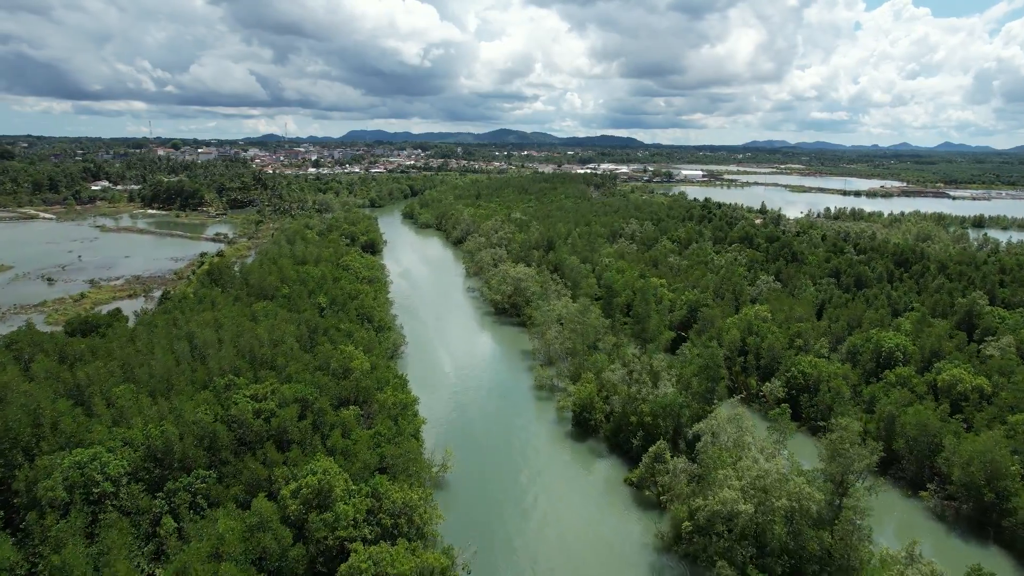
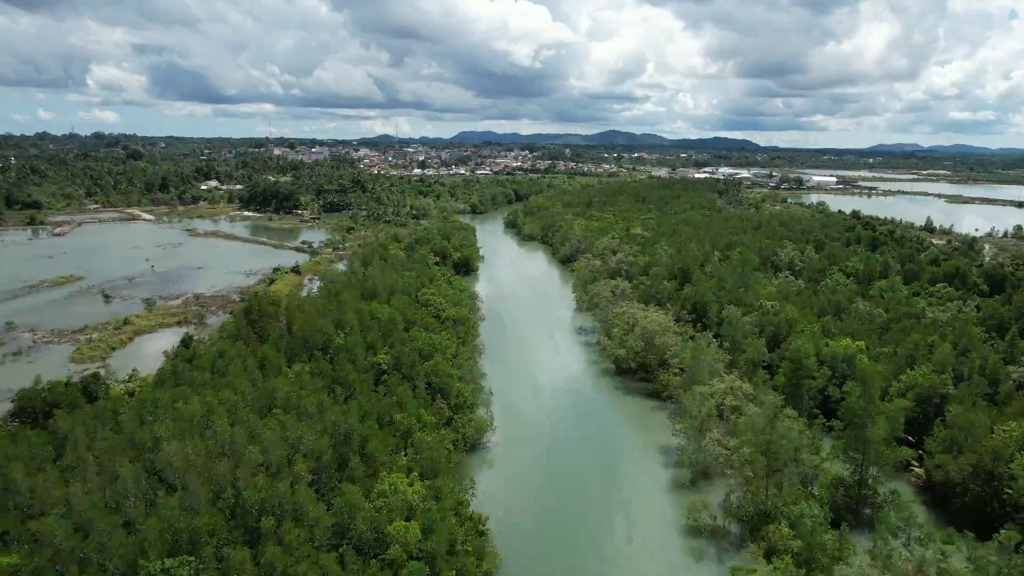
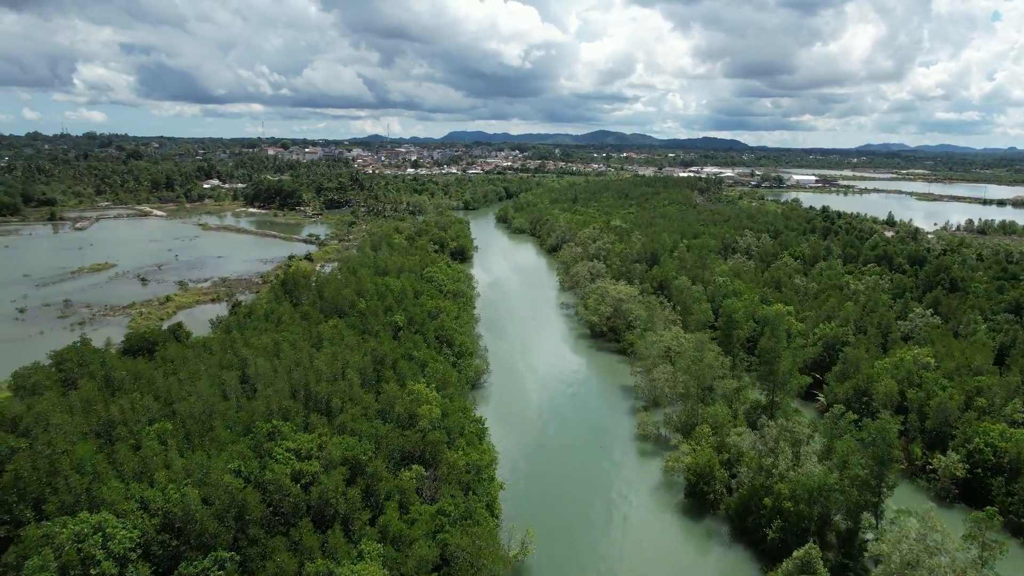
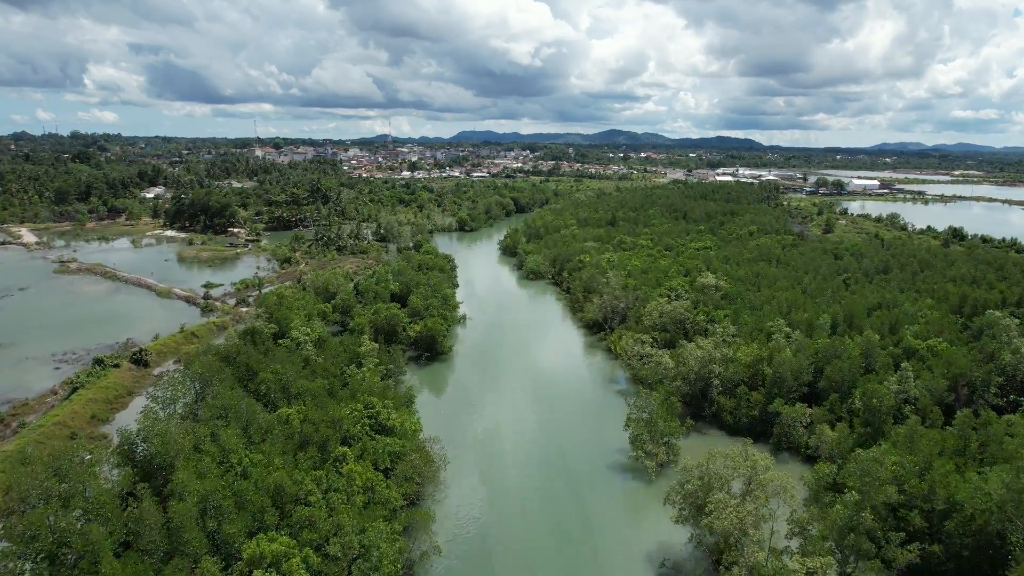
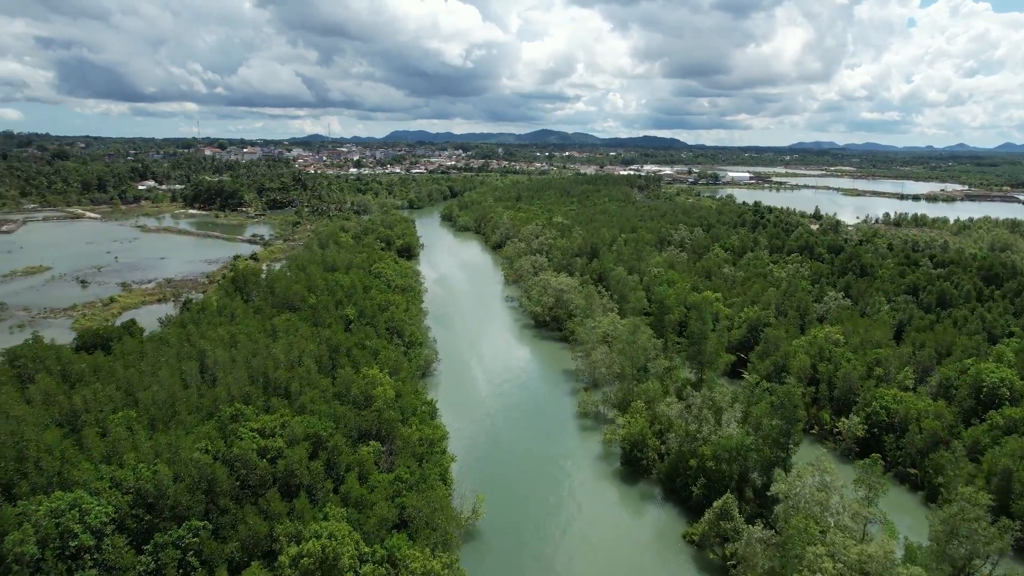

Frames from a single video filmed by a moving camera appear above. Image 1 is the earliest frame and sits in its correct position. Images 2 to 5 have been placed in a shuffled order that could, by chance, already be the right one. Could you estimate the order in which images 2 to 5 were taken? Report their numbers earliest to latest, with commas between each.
5, 3, 2, 4
